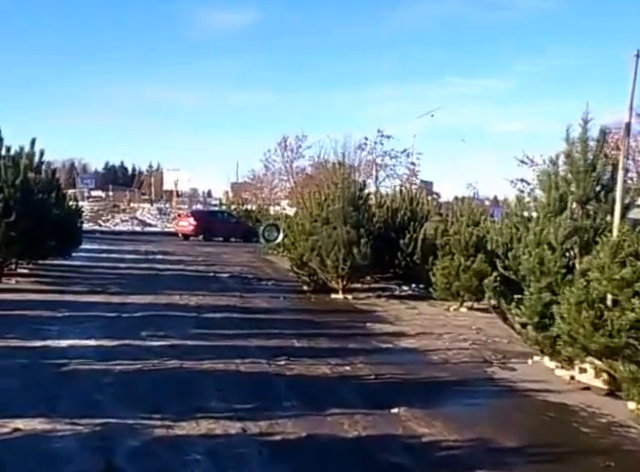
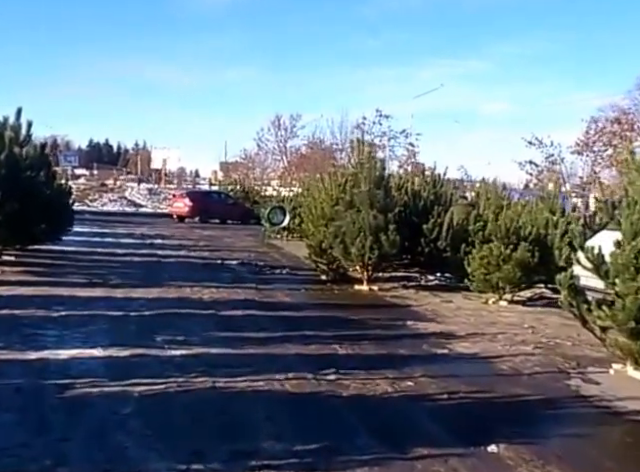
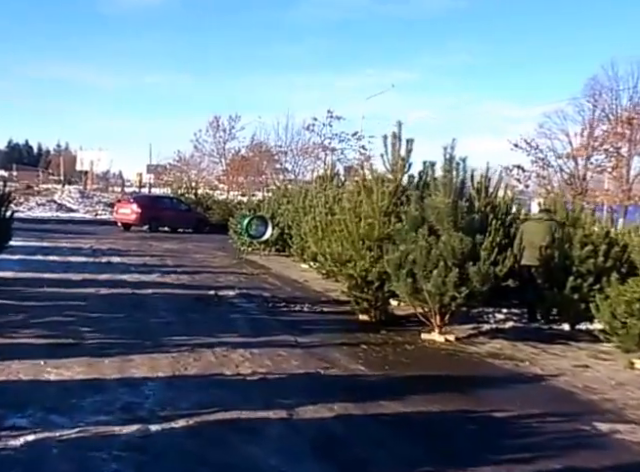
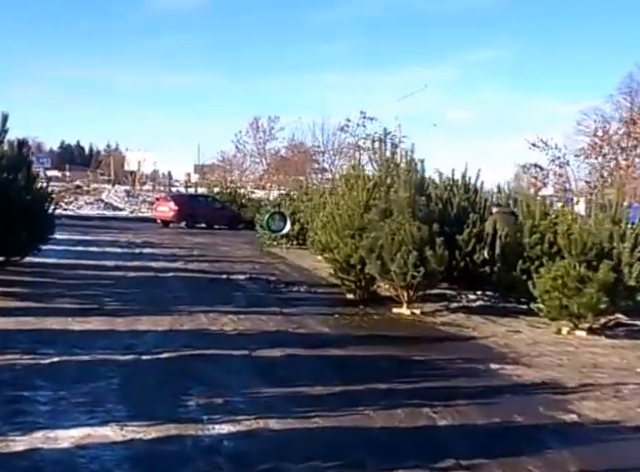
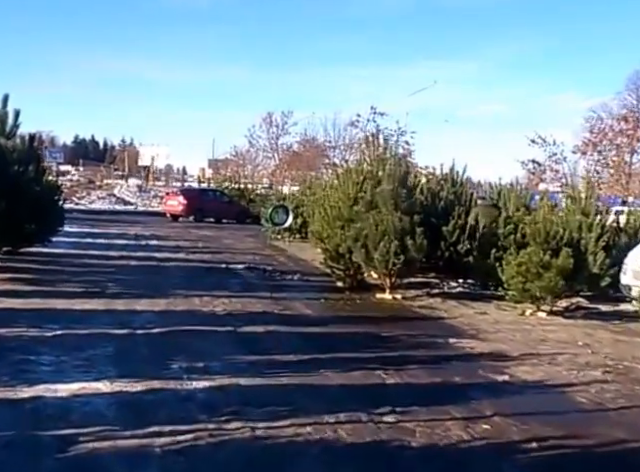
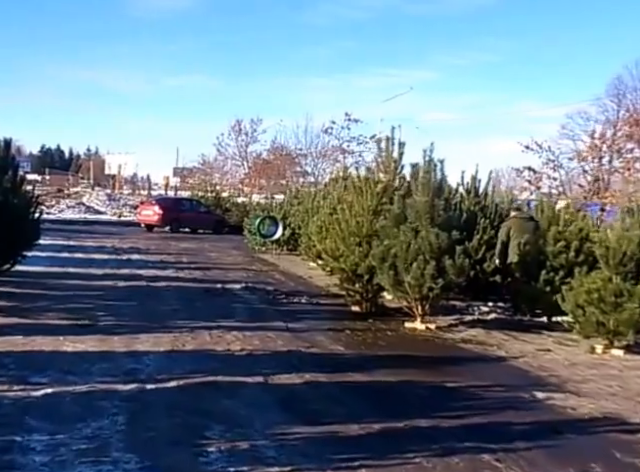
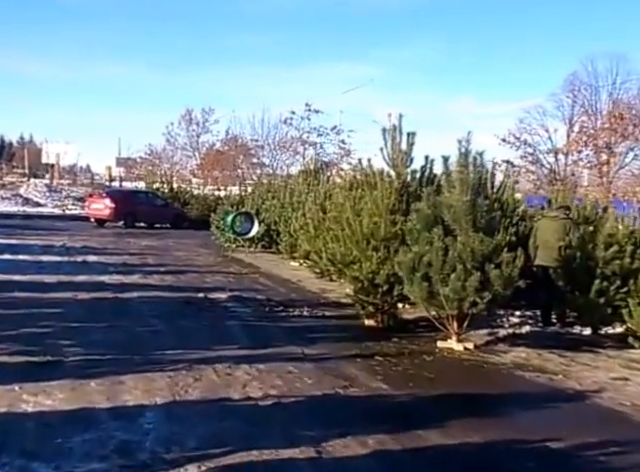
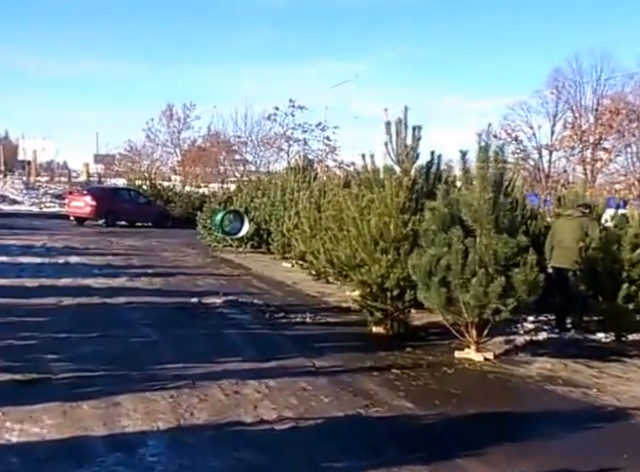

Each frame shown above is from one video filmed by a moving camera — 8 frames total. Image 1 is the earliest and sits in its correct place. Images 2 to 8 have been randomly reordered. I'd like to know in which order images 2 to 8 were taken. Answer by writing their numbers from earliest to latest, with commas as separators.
2, 5, 4, 6, 3, 7, 8
